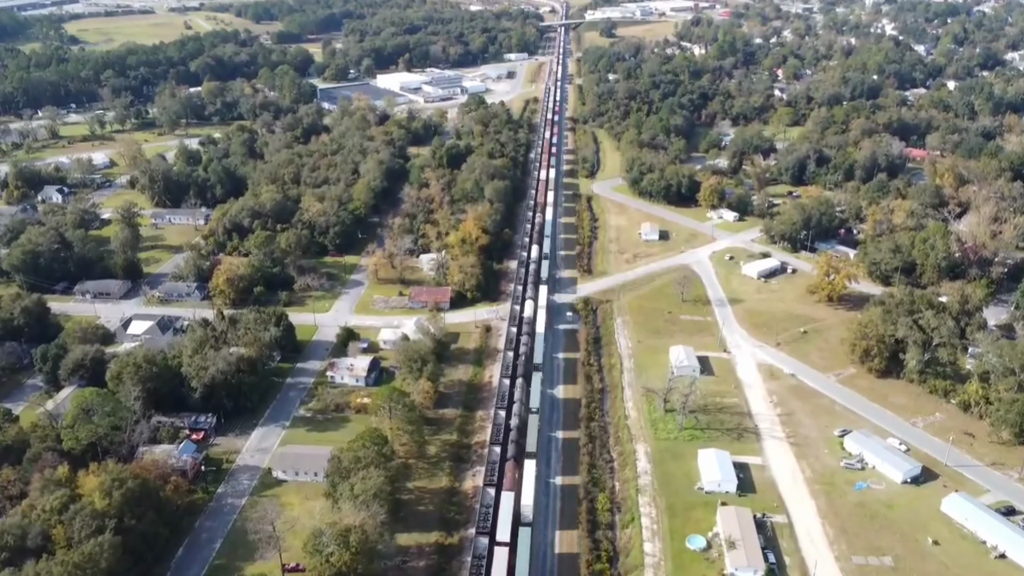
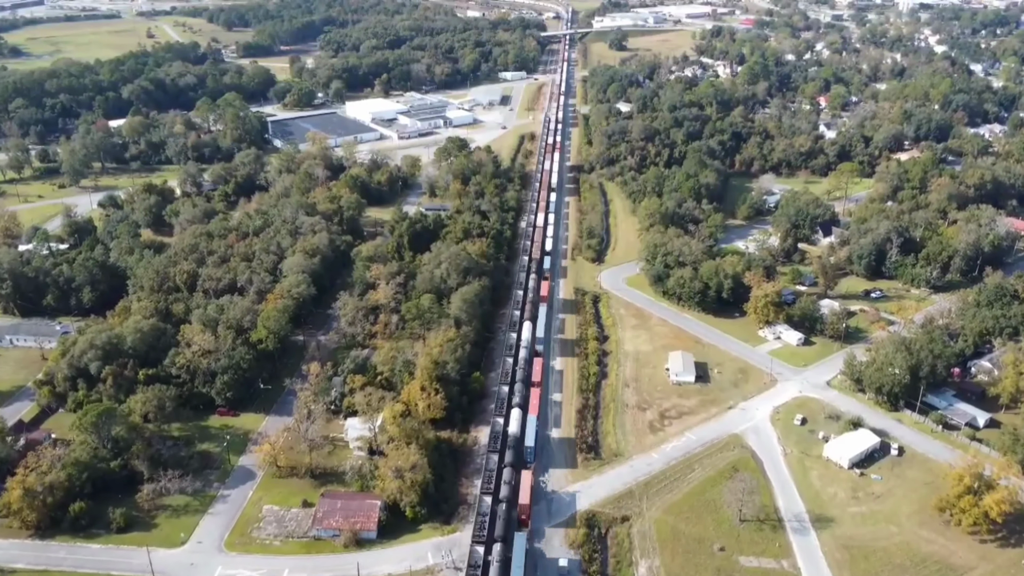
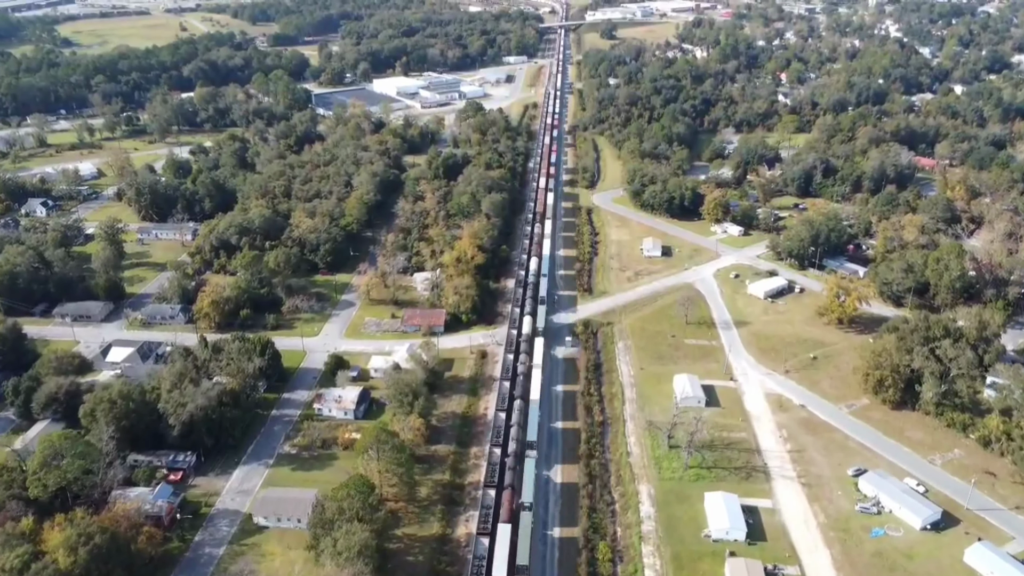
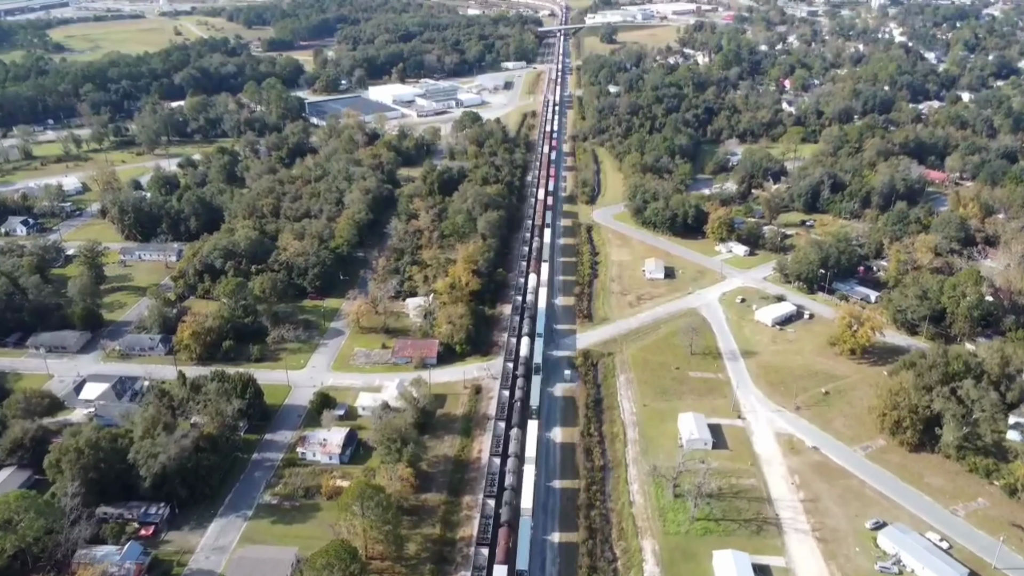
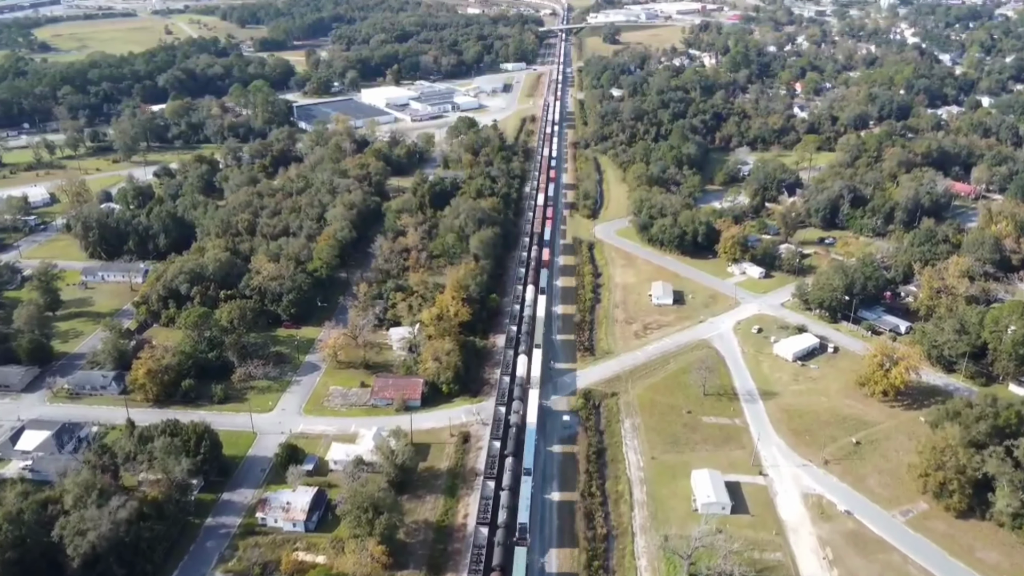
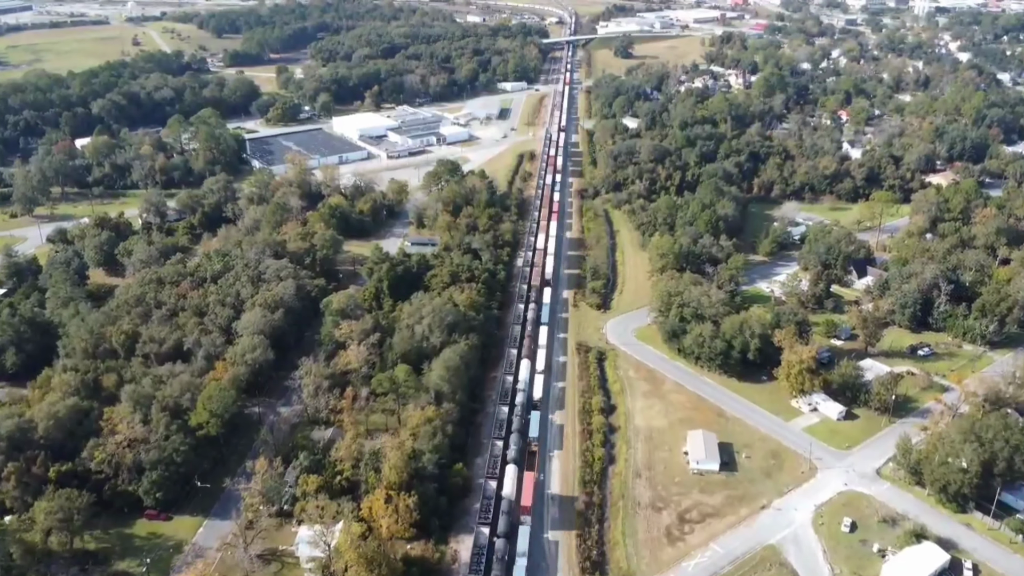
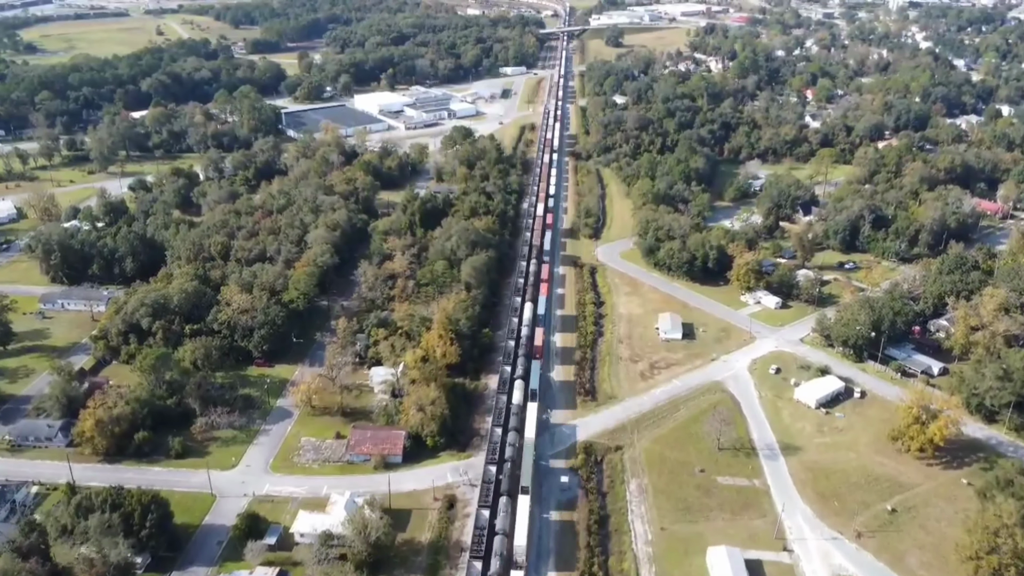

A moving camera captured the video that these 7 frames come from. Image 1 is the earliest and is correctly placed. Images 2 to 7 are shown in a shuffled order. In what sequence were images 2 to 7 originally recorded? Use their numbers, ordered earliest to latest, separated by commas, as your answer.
3, 4, 5, 7, 2, 6
